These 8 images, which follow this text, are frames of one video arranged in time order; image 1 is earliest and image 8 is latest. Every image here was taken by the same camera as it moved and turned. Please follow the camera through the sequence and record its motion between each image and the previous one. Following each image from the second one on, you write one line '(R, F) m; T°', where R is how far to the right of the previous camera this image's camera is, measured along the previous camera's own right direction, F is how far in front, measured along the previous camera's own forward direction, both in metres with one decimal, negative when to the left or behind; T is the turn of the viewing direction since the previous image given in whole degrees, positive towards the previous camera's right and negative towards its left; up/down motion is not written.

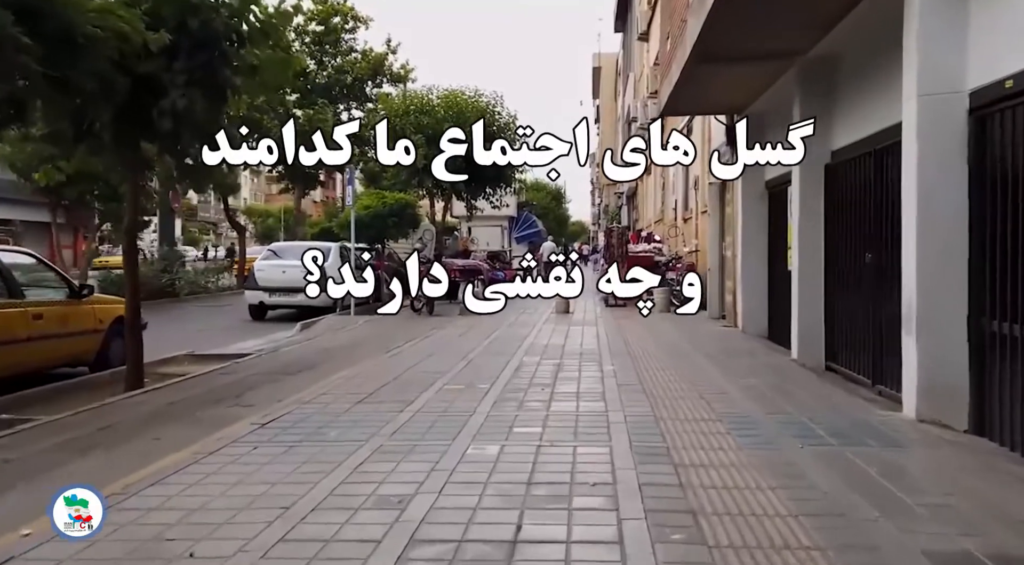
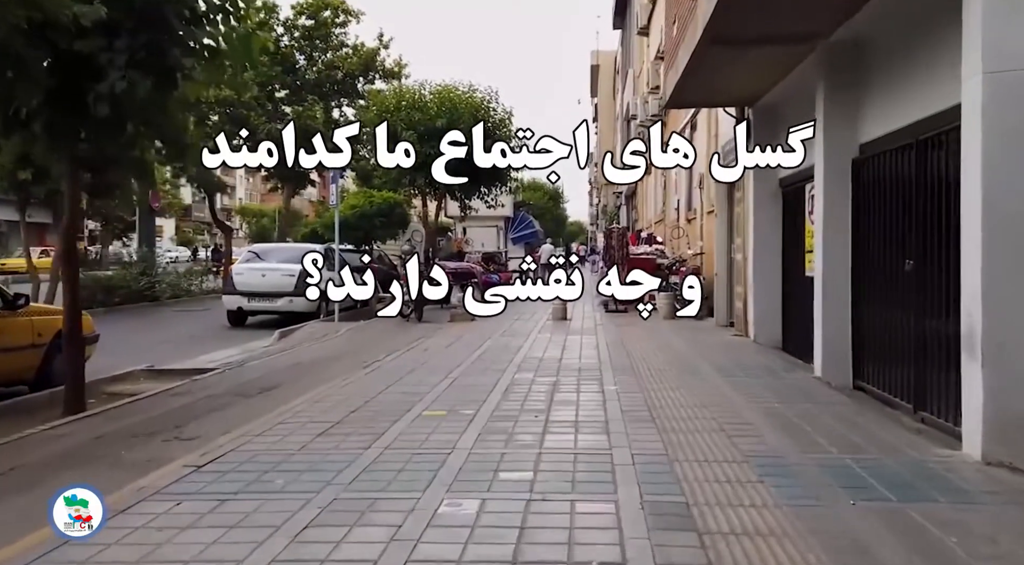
(+0.1, +1.1) m; 0°
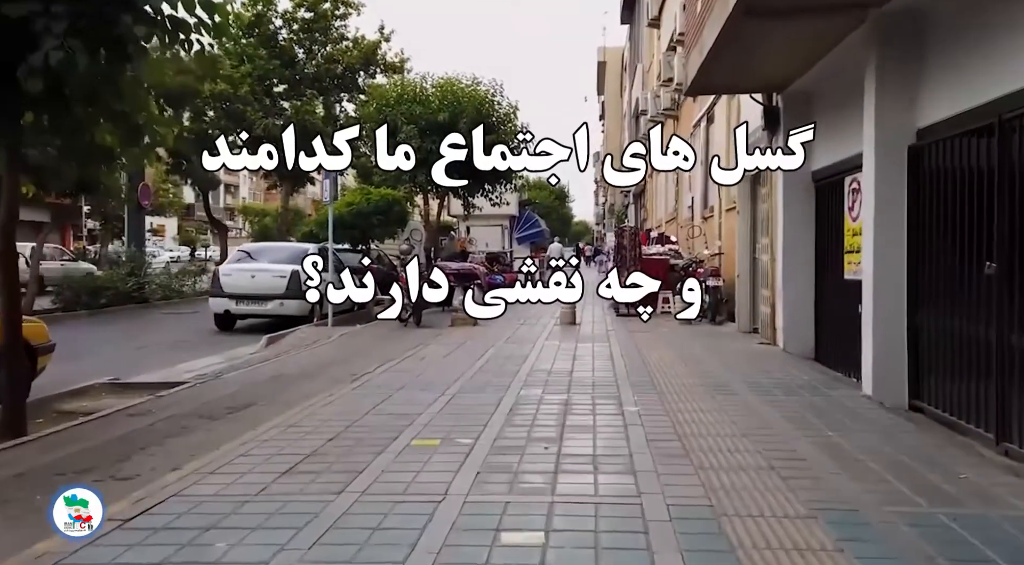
(0.0, +1.1) m; 0°
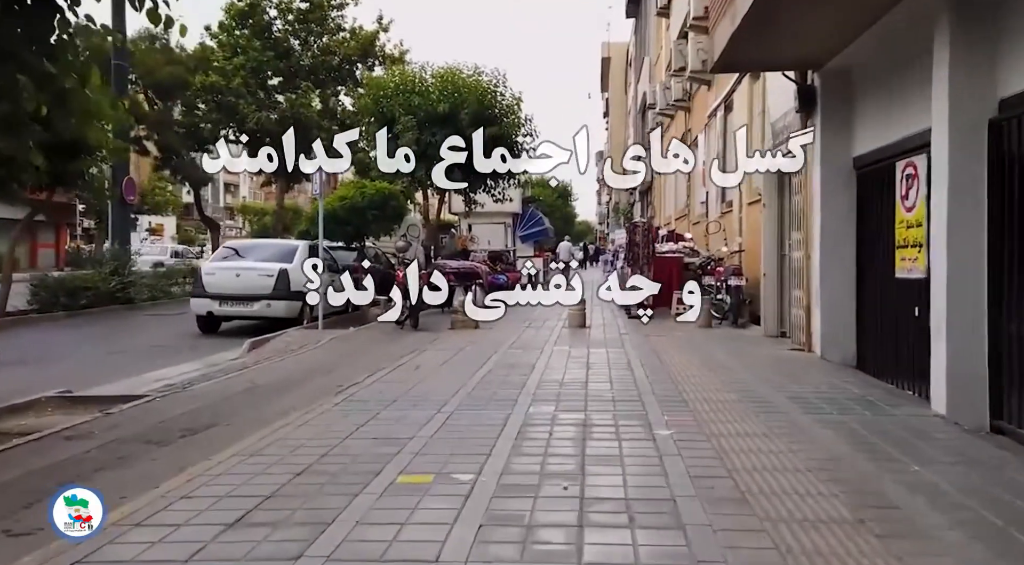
(0.0, +1.2) m; 0°
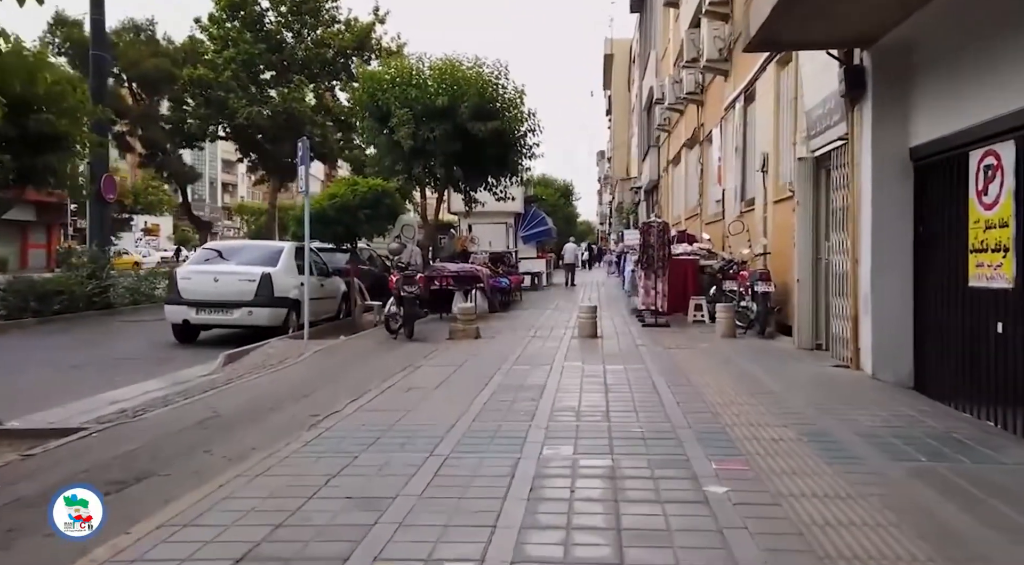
(-0.1, +1.3) m; 0°
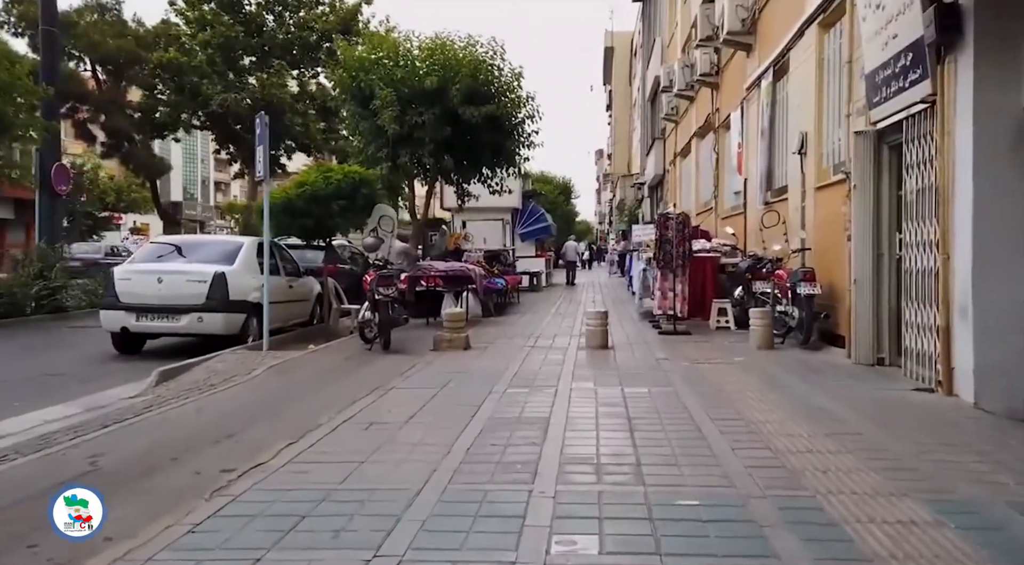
(0.0, +2.1) m; 0°
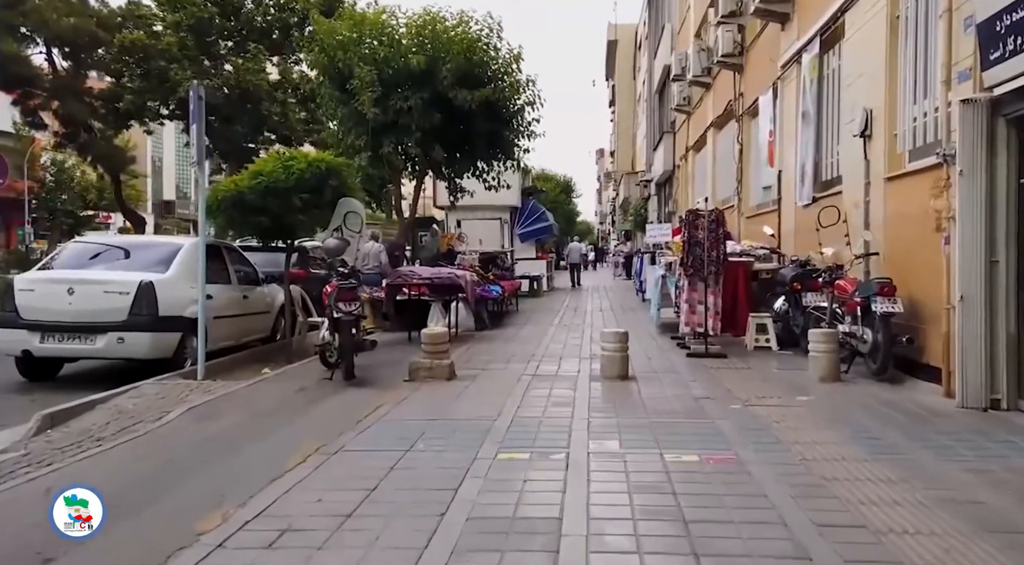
(0.0, +2.3) m; 0°
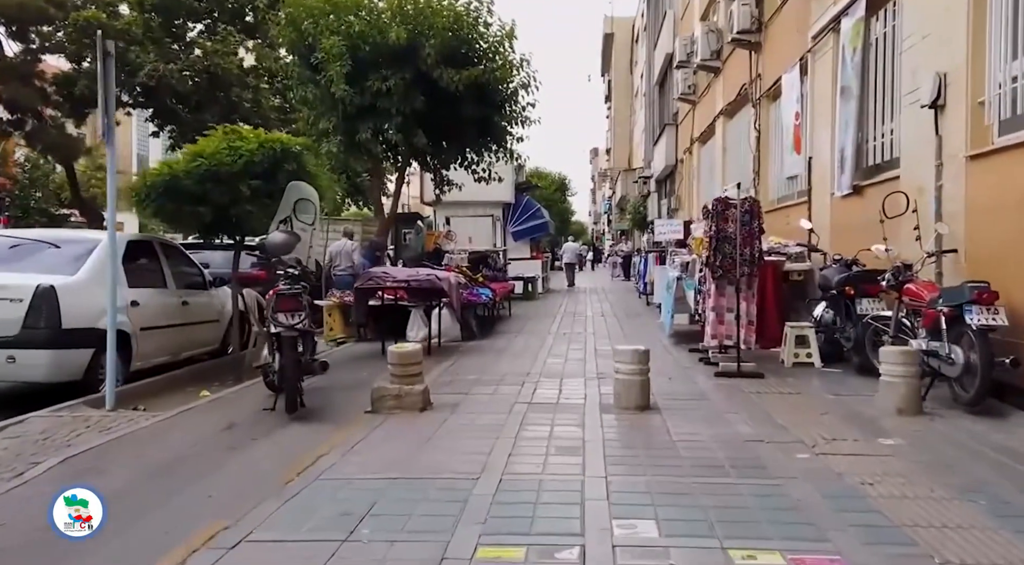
(0.0, +1.9) m; 0°
